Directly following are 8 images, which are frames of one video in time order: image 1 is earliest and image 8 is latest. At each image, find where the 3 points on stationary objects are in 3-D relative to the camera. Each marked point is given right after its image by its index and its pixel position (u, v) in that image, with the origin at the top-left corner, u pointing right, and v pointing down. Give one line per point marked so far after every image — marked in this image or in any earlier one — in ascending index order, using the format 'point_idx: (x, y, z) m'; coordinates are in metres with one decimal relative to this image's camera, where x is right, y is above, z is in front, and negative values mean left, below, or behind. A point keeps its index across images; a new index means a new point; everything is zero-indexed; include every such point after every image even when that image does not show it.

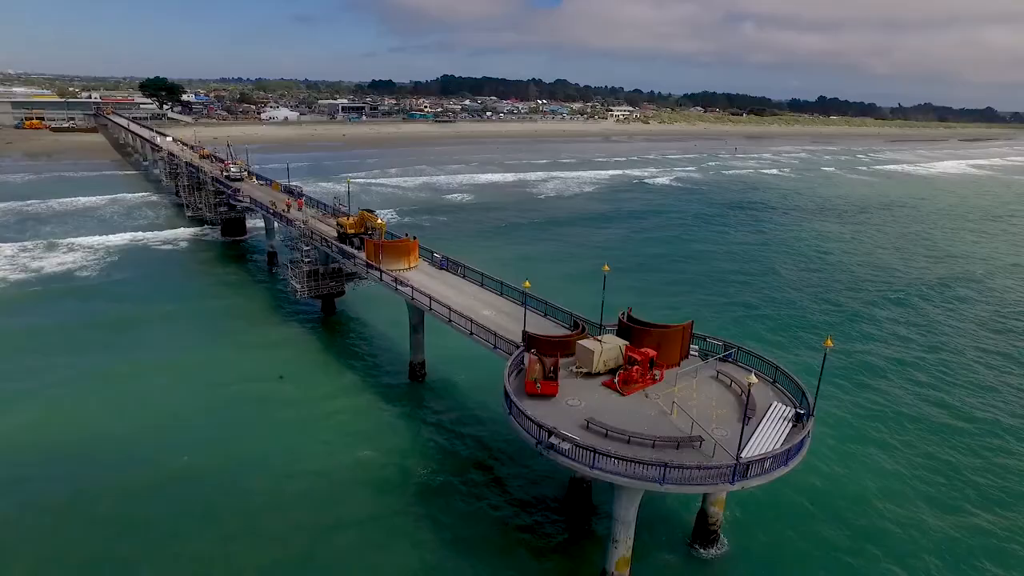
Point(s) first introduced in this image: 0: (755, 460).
0: (+3.9, -2.9, +10.7) m
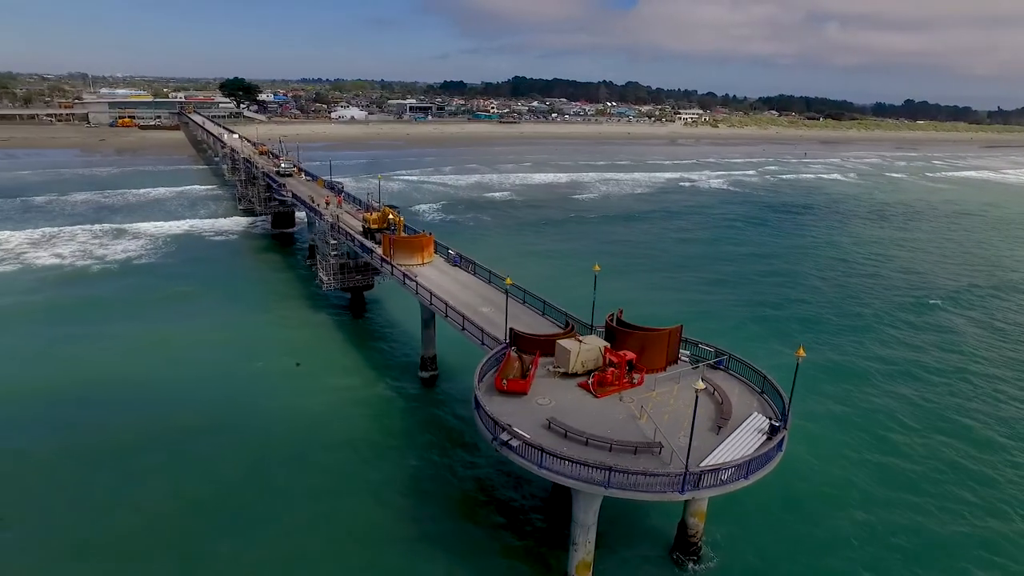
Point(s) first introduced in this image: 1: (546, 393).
0: (+3.0, -2.9, +10.3) m
1: (+0.7, -2.1, +13.2) m
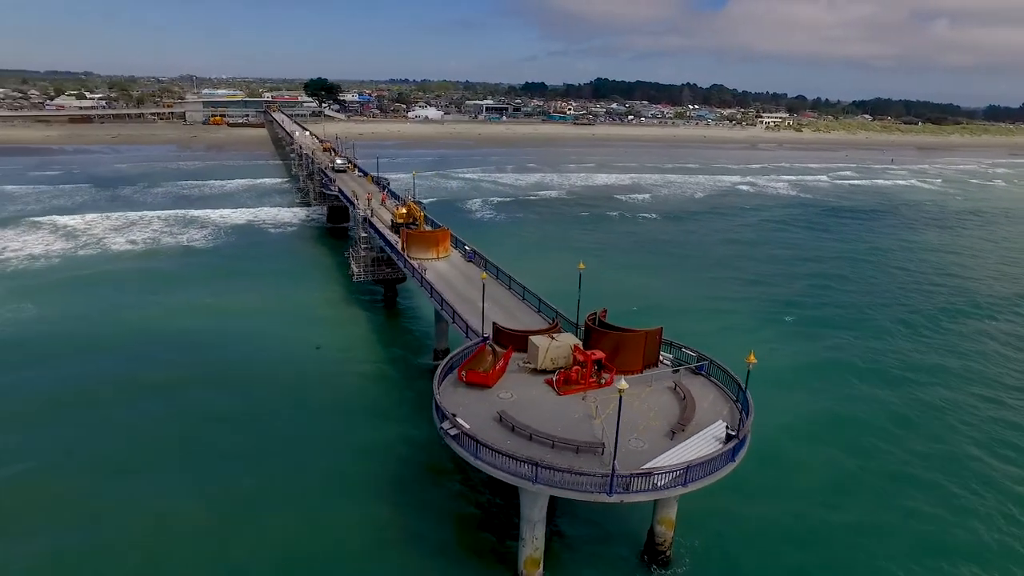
0: (+1.8, -2.9, +10.0) m
1: (0.0, -2.0, +13.2) m
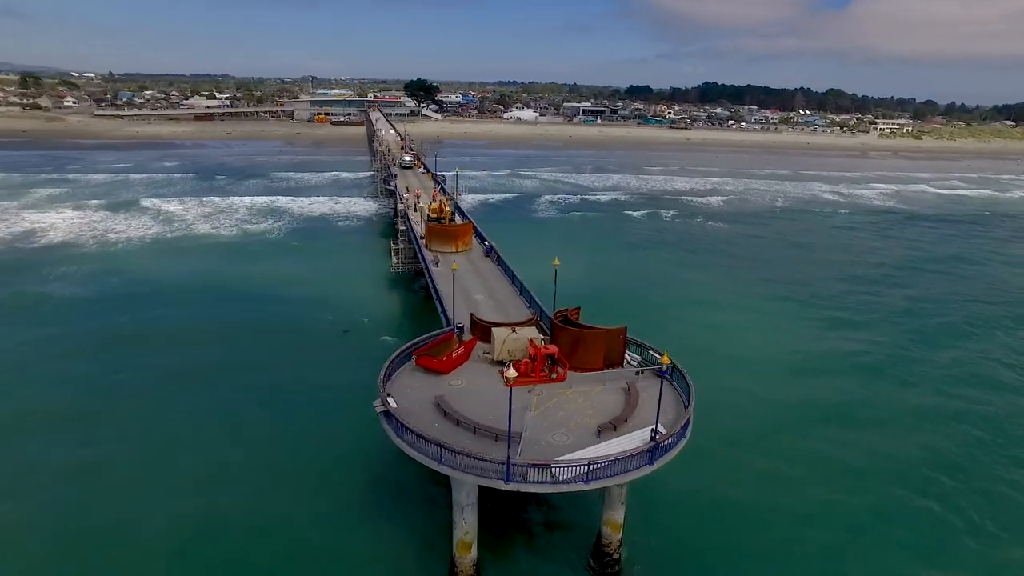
0: (+0.3, -2.7, +10.0) m
1: (-1.0, -1.8, +13.5) m
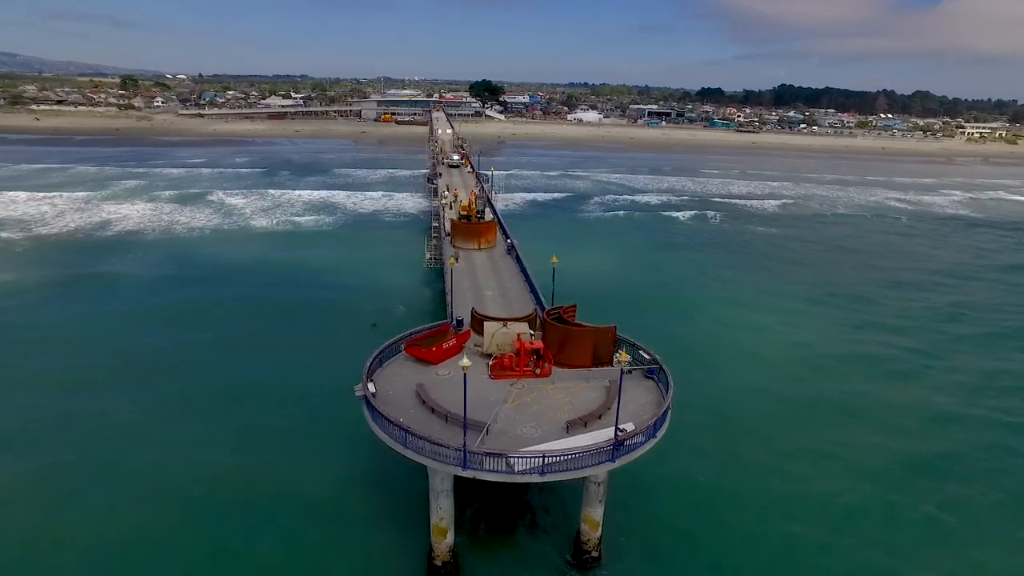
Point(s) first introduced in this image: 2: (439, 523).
0: (-0.4, -2.6, +10.3) m
1: (-1.3, -1.7, +13.9) m
2: (-1.4, -4.6, +12.7) m
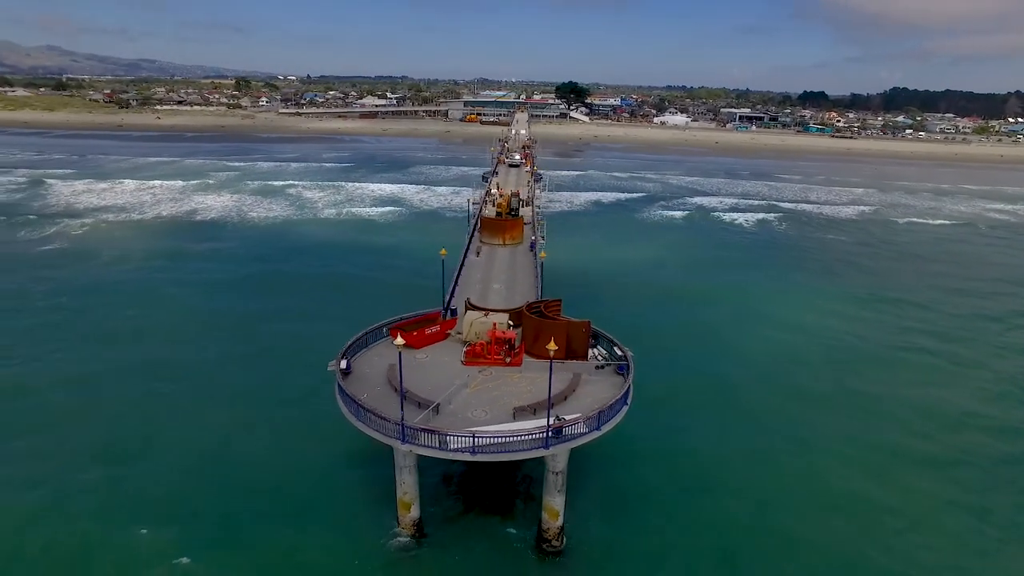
0: (-1.5, -2.4, +11.0) m
1: (-1.8, -1.4, +14.6) m
2: (-2.3, -4.4, +13.5) m
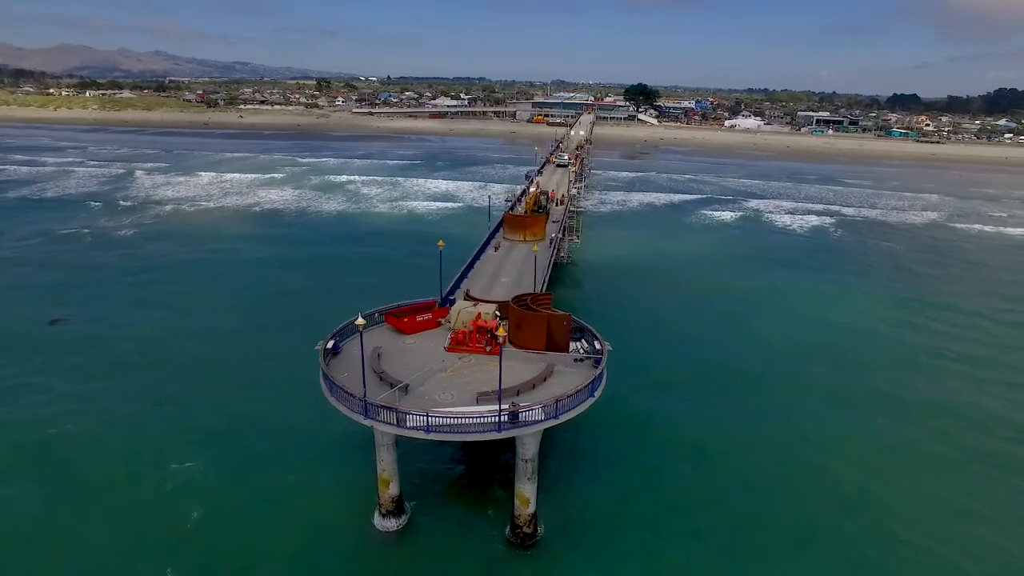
0: (-2.2, -2.1, +11.6) m
1: (-2.1, -1.2, +15.3) m
2: (-2.8, -4.1, +14.2) m
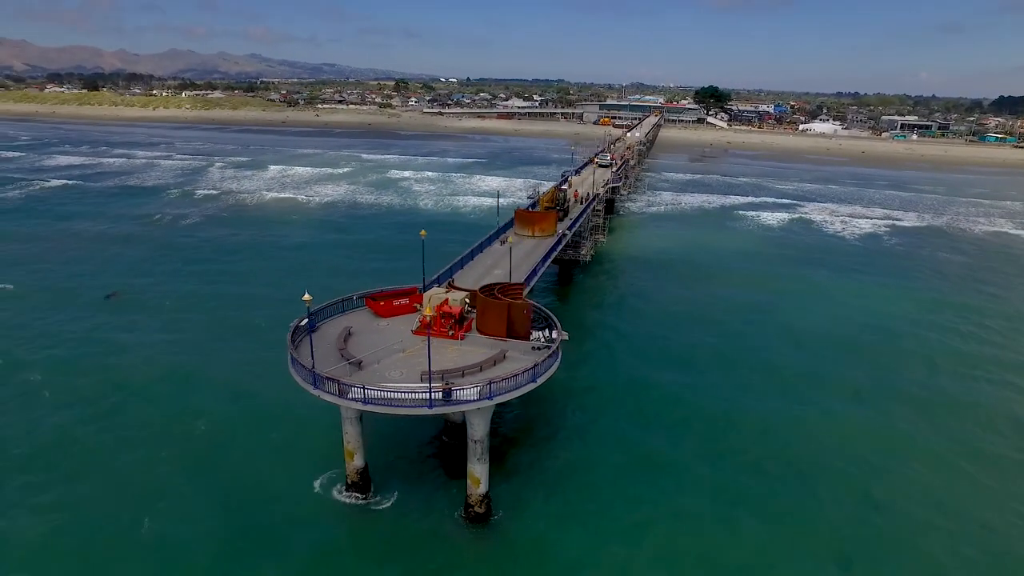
0: (-3.5, -1.7, +12.4) m
1: (-2.9, -0.8, +16.1) m
2: (-3.8, -3.7, +15.0) m
